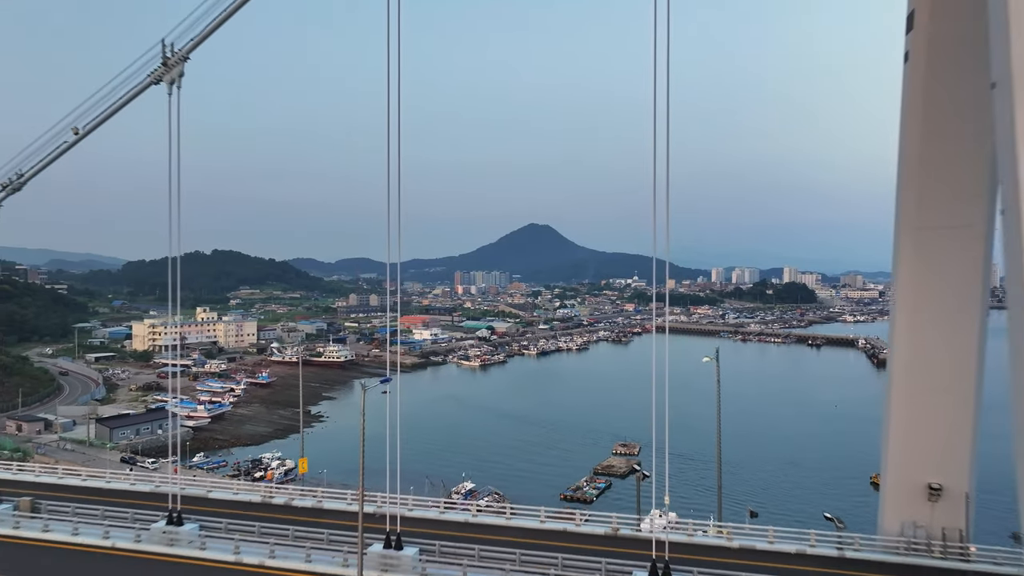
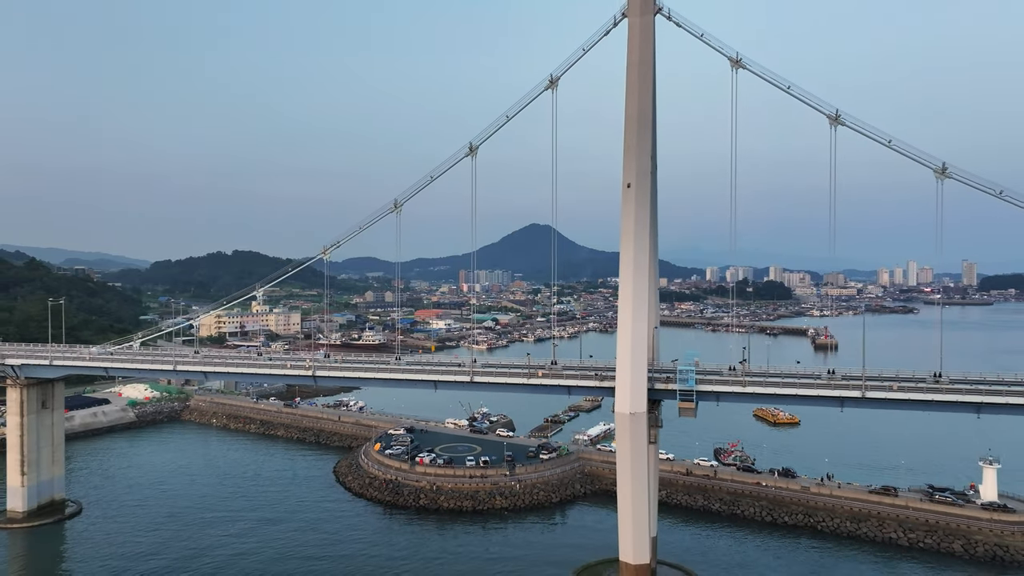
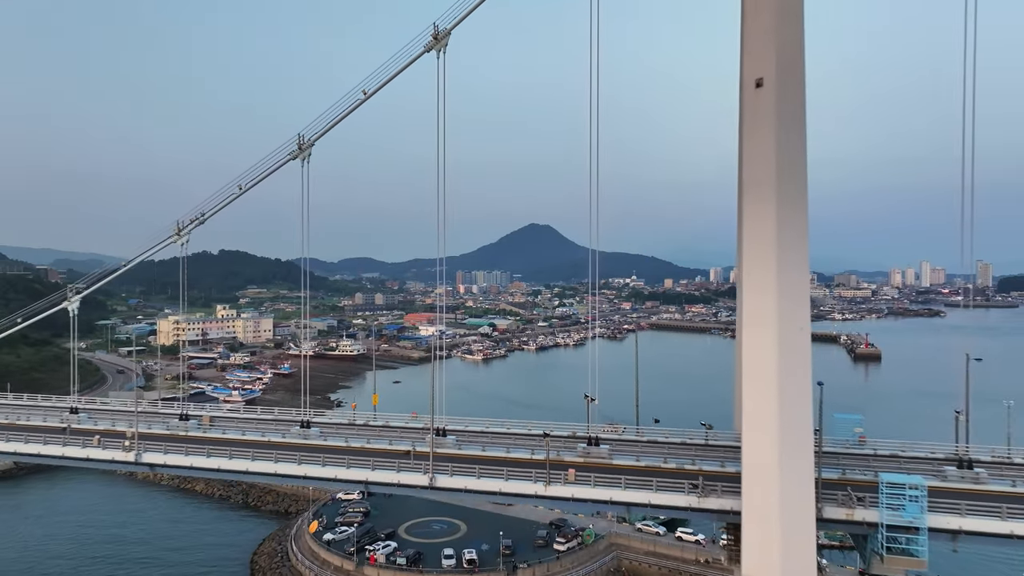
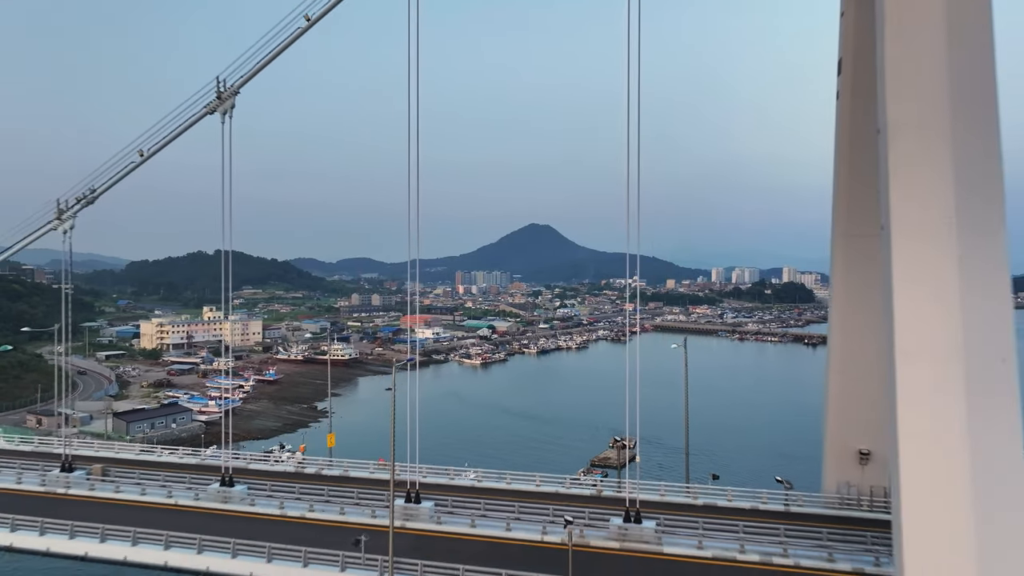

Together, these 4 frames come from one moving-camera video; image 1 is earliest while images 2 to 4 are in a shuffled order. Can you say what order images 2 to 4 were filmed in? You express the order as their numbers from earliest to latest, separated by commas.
4, 3, 2
